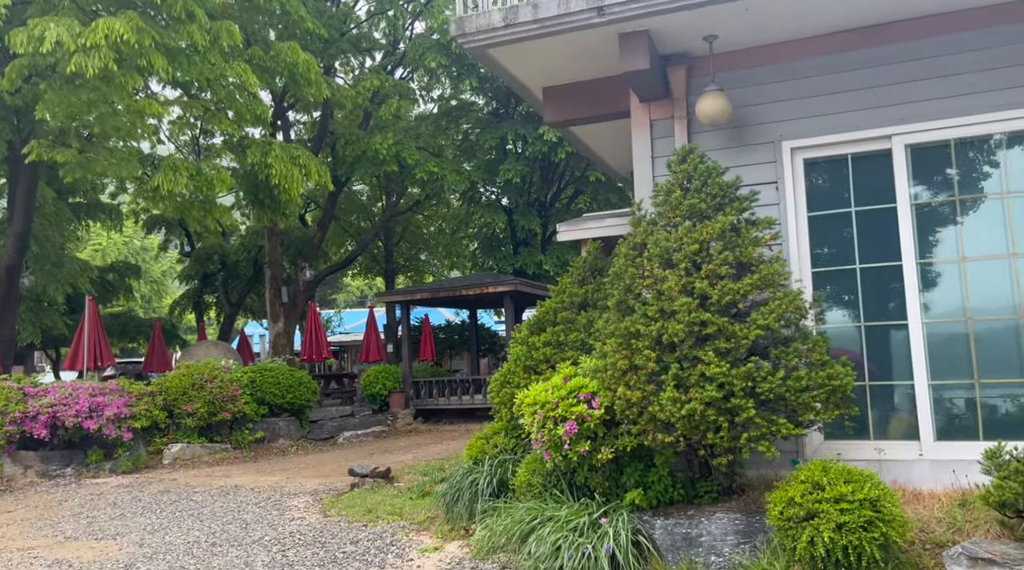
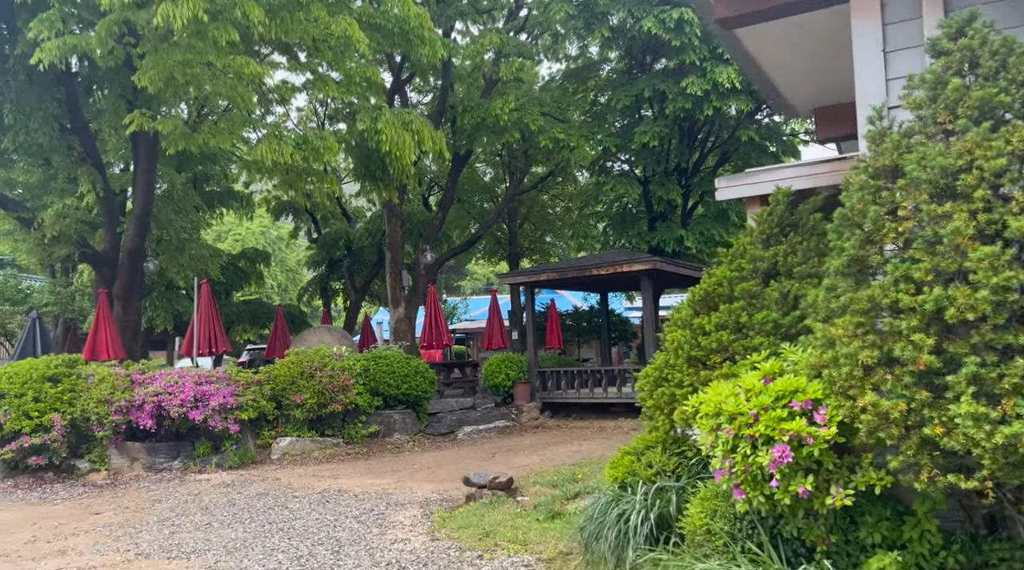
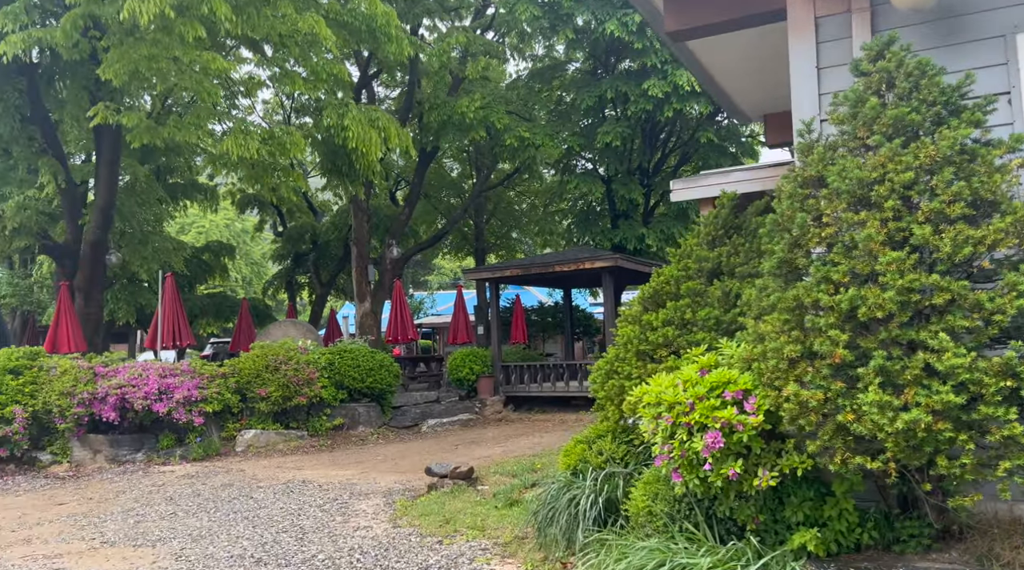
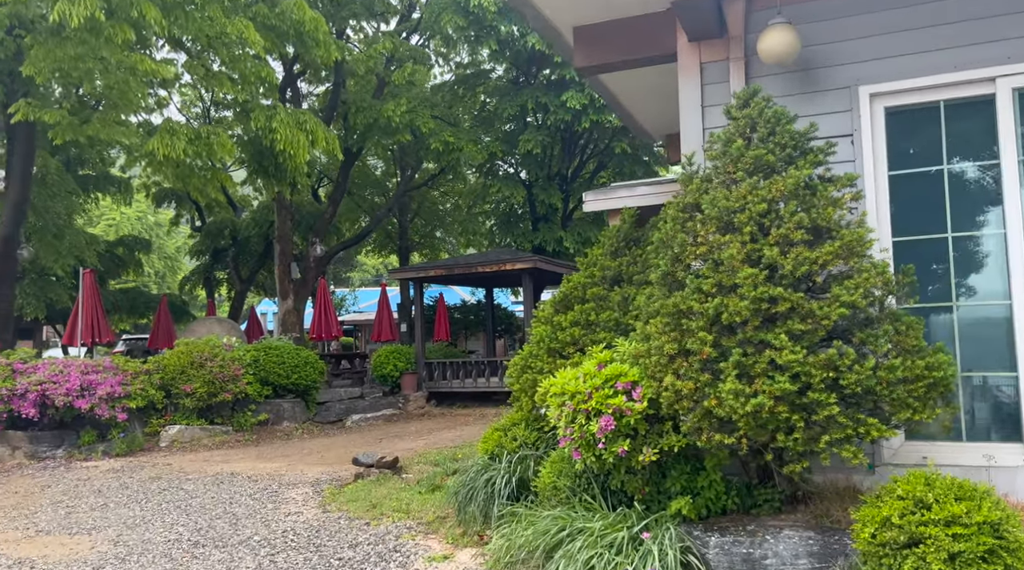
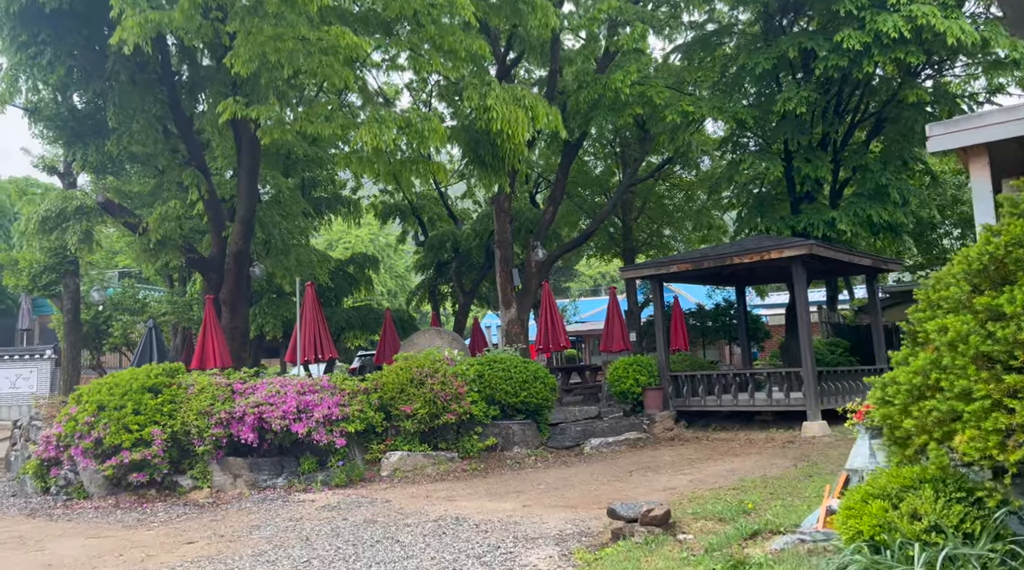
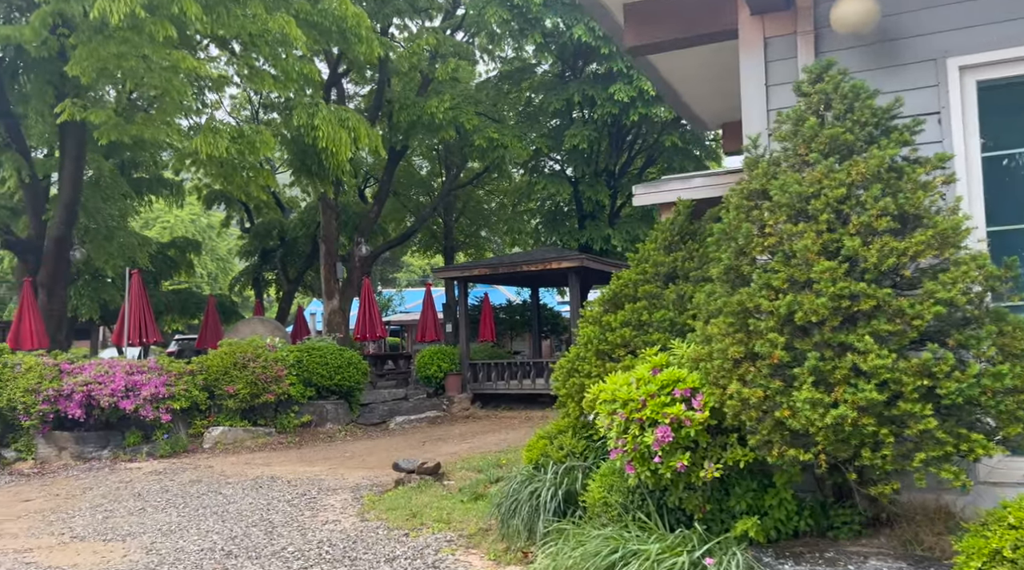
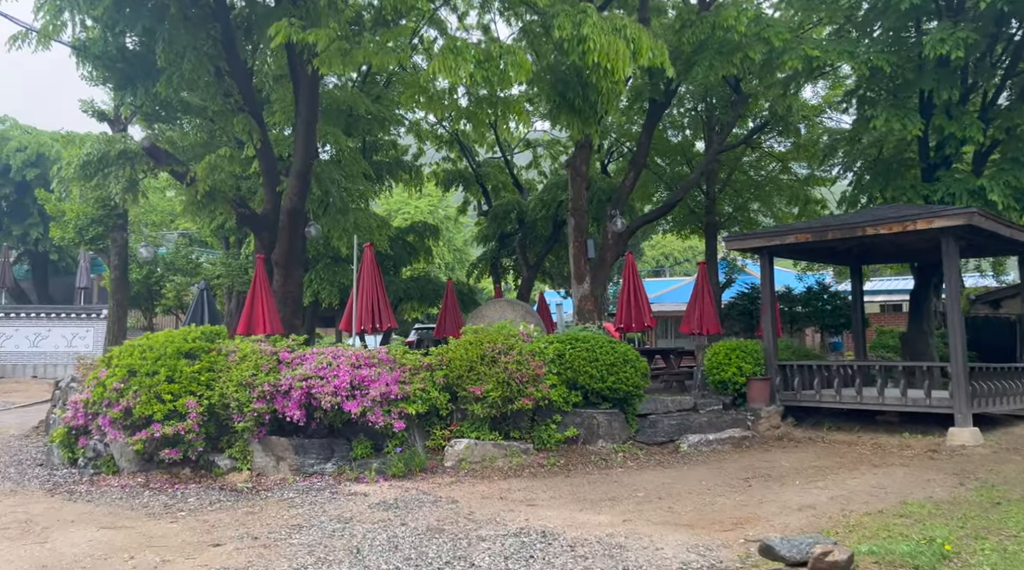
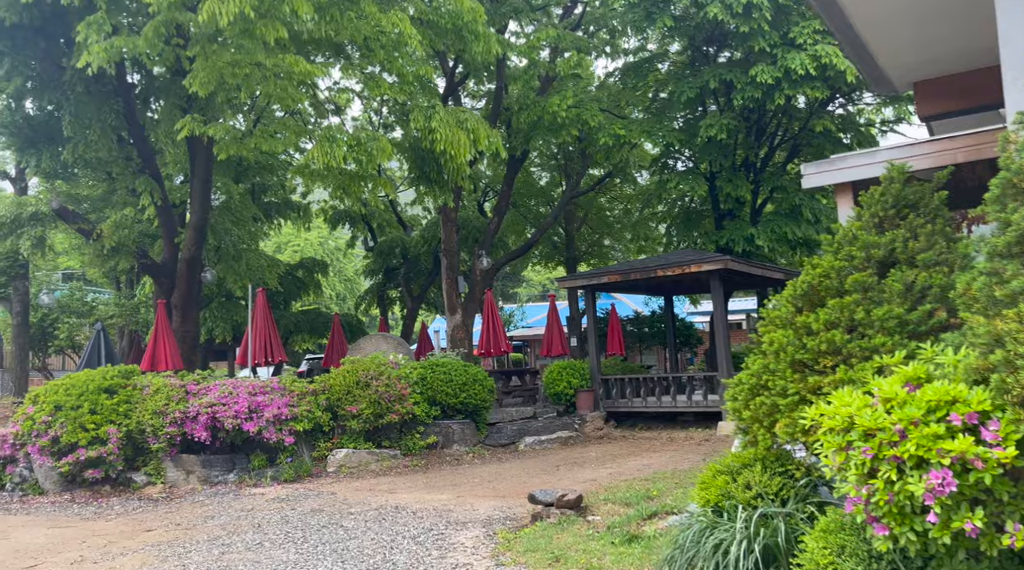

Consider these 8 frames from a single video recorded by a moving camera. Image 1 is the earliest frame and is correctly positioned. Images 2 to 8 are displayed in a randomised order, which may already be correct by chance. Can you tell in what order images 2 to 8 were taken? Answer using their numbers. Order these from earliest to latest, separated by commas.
4, 6, 3, 2, 8, 5, 7
